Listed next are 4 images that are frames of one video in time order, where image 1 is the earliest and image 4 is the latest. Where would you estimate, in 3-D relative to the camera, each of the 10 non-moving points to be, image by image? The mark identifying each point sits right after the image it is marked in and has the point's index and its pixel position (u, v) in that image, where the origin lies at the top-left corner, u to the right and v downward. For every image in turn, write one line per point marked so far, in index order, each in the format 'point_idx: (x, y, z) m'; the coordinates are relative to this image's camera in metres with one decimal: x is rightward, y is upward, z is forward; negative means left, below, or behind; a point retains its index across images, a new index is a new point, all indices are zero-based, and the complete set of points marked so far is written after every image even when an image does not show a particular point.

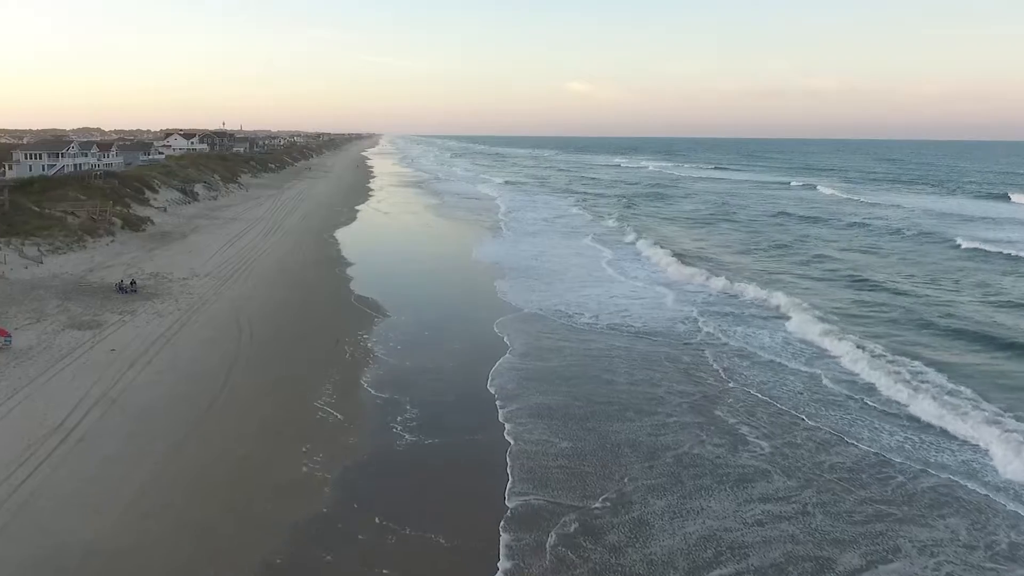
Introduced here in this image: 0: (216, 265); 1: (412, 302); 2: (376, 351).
0: (-6.9, +0.5, +15.2) m
1: (-2.0, -0.3, +13.5) m
2: (-2.2, -1.0, +10.4) m
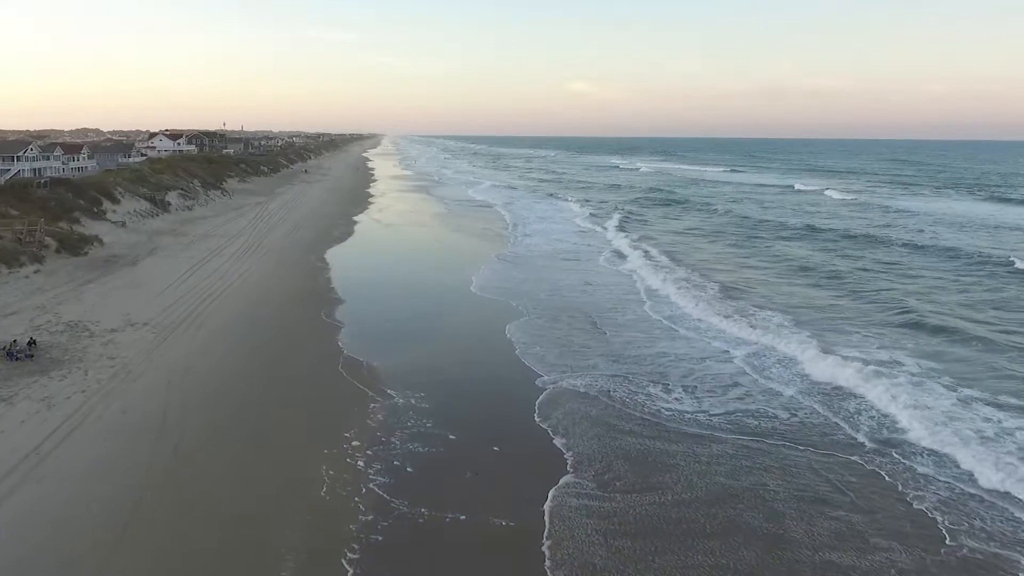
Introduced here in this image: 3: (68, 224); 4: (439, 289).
0: (-6.2, -0.4, +11.5) m
1: (-1.2, -1.2, +9.8) m
2: (-1.4, -1.9, +6.7) m
3: (-11.4, +1.7, +16.8) m
4: (-1.7, 0.0, +15.1) m
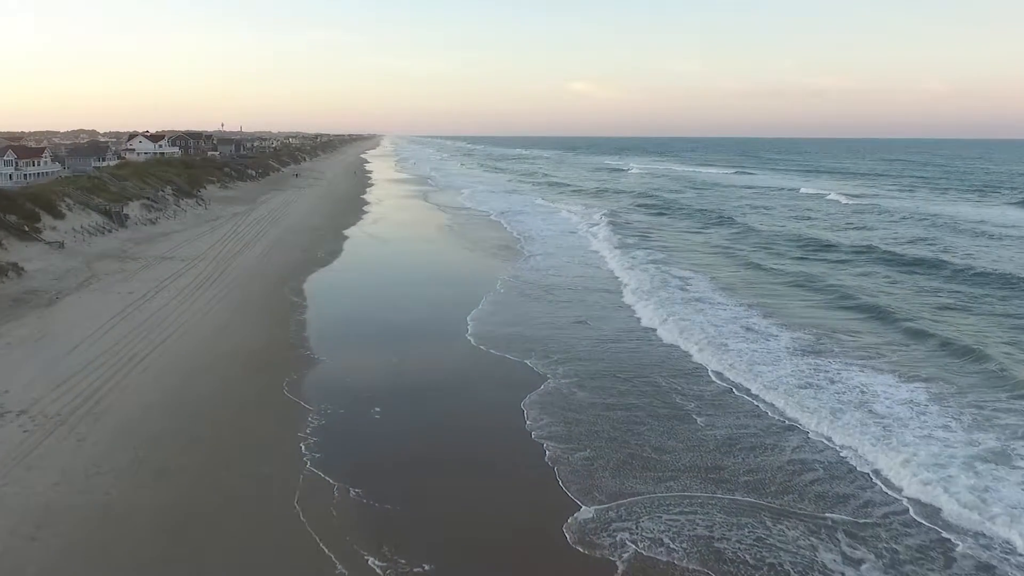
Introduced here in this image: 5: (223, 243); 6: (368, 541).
0: (-5.7, -1.2, +8.2) m
1: (-0.8, -2.0, +6.5) m
2: (-1.0, -2.7, +3.4) m
3: (-10.9, +0.8, +13.5) m
4: (-1.2, -0.8, +11.8) m
5: (-8.3, +1.3, +19.0) m
6: (-1.3, -2.2, +5.6) m
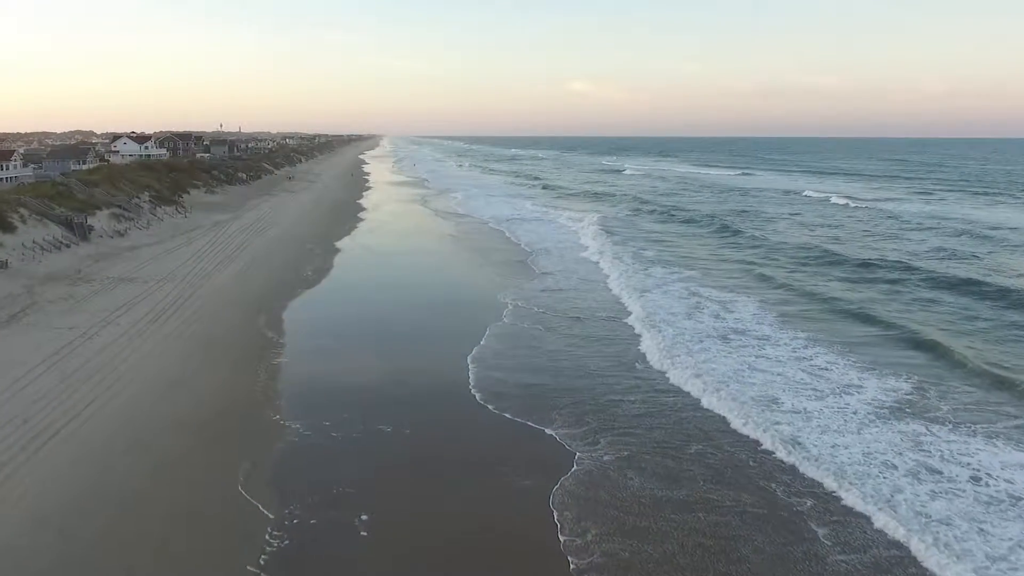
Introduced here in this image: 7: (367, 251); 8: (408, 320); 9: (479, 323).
0: (-5.4, -1.8, +6.0) m
1: (-0.5, -2.5, +4.3) m
2: (-0.6, -3.2, +1.2) m
3: (-10.6, +0.3, +11.4) m
4: (-0.9, -1.4, +9.6) m
5: (-8.0, +0.8, +16.8) m
6: (-1.0, -2.7, +3.4) m
7: (-4.2, +1.0, +19.4) m
8: (-2.0, -0.8, +12.4) m
9: (-0.6, -0.8, +12.4) m
